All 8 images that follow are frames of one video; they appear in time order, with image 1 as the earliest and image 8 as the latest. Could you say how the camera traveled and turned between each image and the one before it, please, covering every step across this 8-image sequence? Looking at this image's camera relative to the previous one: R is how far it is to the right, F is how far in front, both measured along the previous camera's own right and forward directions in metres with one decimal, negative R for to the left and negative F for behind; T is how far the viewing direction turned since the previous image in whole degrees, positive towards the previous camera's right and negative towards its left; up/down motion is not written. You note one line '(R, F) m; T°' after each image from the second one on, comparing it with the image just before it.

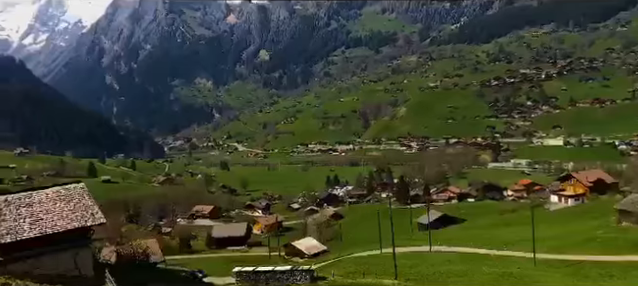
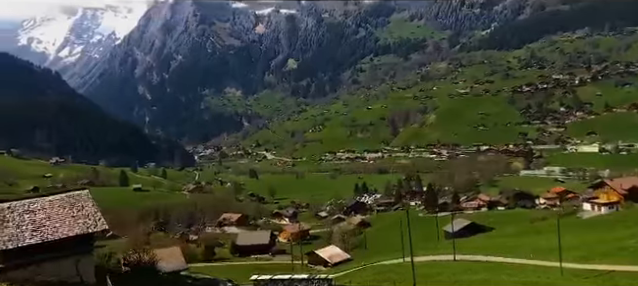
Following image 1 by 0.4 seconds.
(+1.2, +0.6) m; -3°
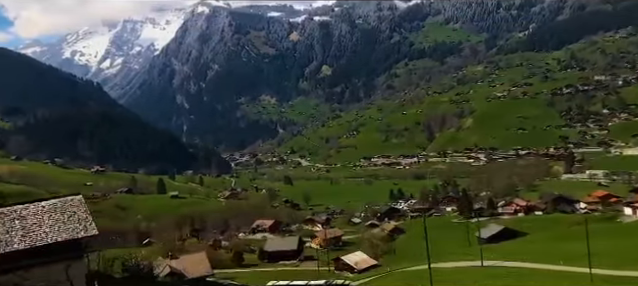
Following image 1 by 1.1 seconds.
(+1.8, +1.4) m; -3°
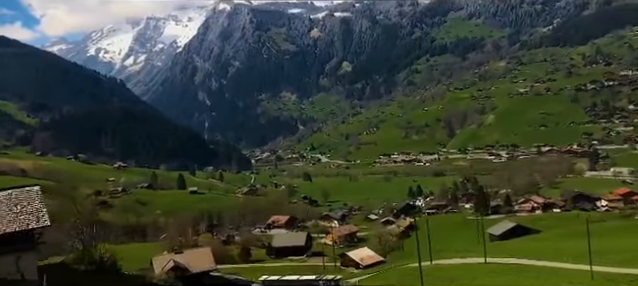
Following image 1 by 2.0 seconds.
(+2.5, +1.1) m; -2°
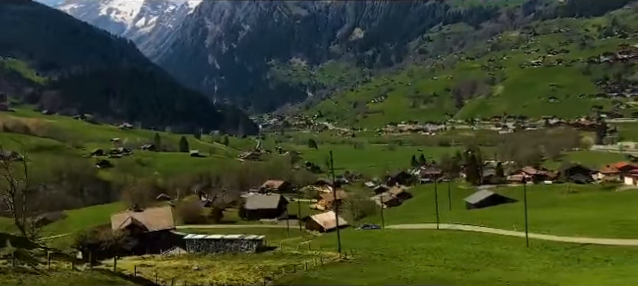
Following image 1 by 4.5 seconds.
(+6.6, +2.4) m; -1°
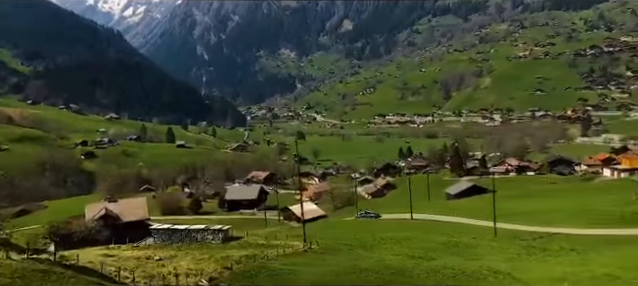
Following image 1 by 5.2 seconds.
(+1.6, +0.5) m; +1°
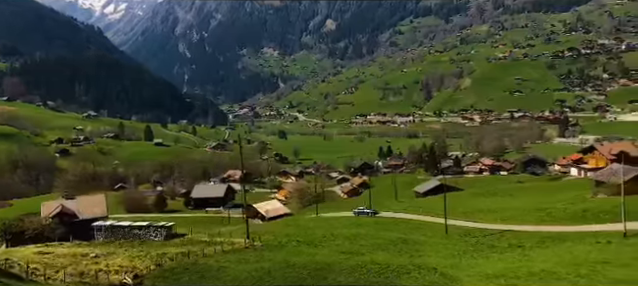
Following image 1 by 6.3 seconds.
(+2.6, +1.0) m; +1°
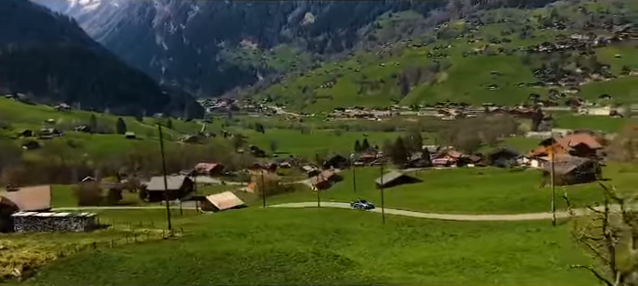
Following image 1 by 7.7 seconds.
(+3.4, +1.8) m; +2°
